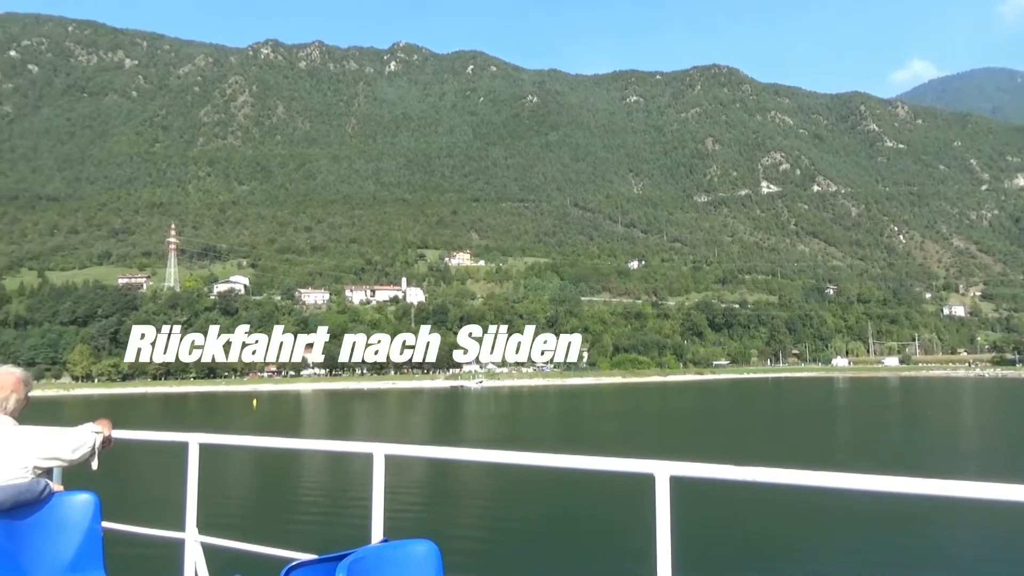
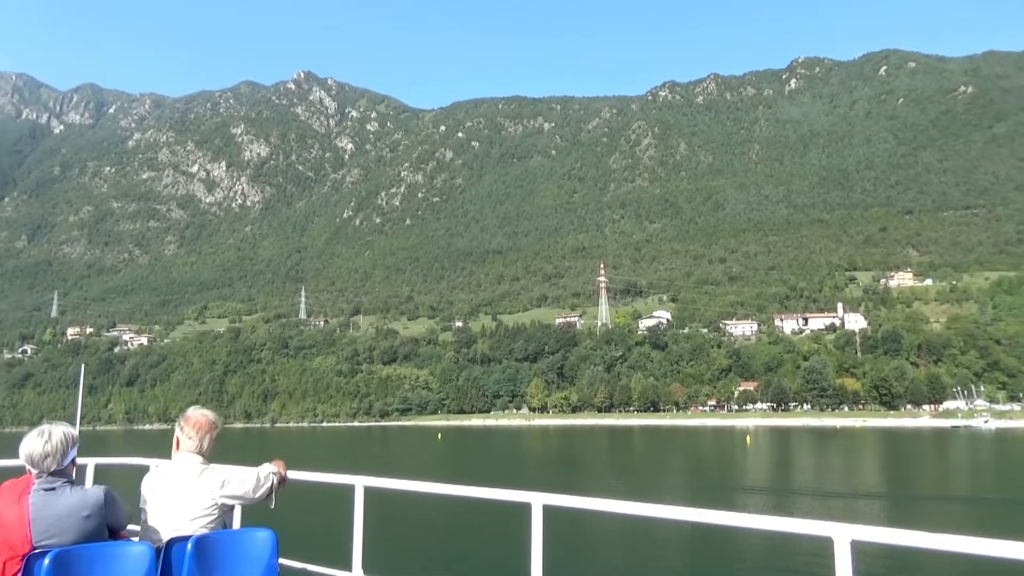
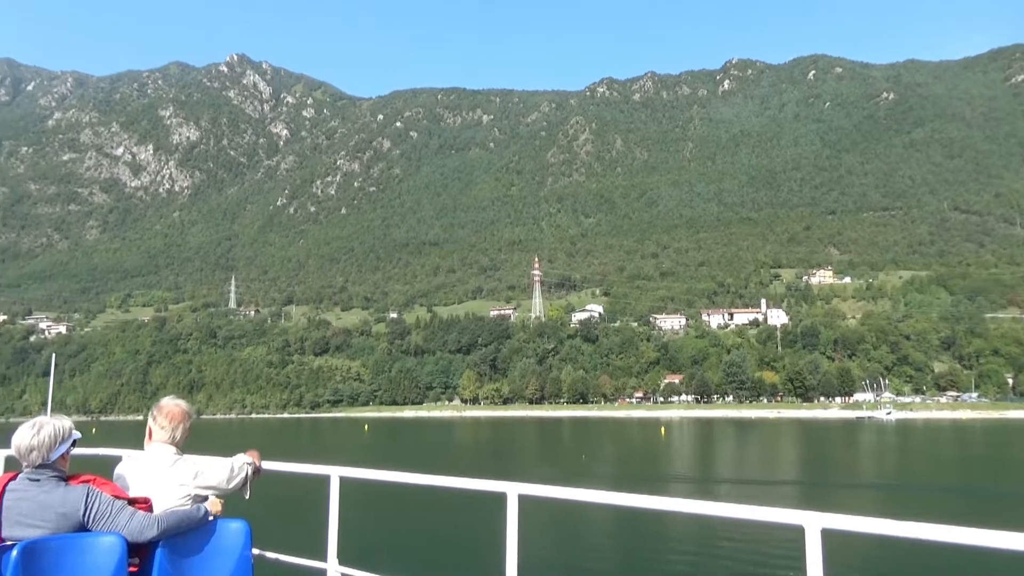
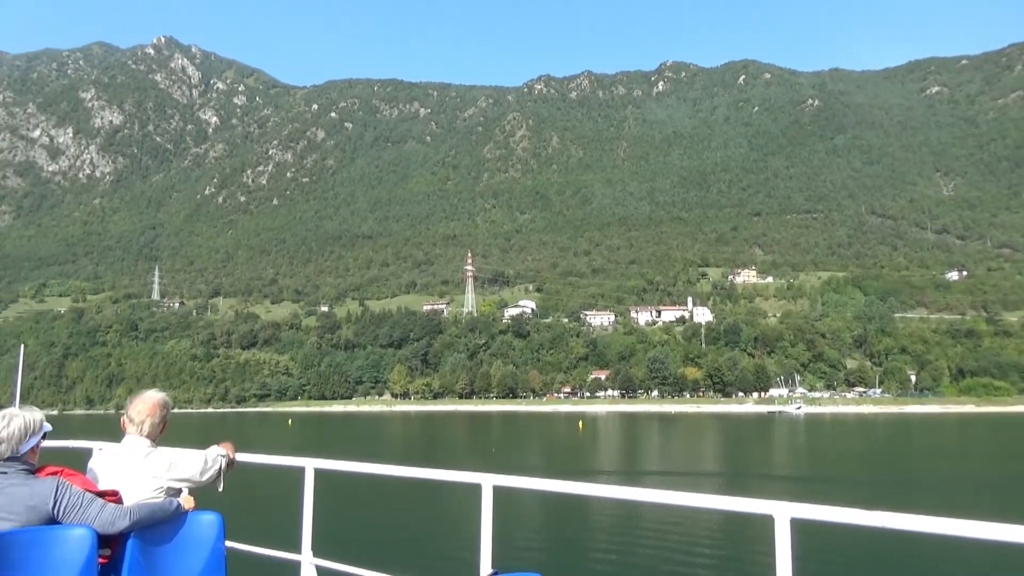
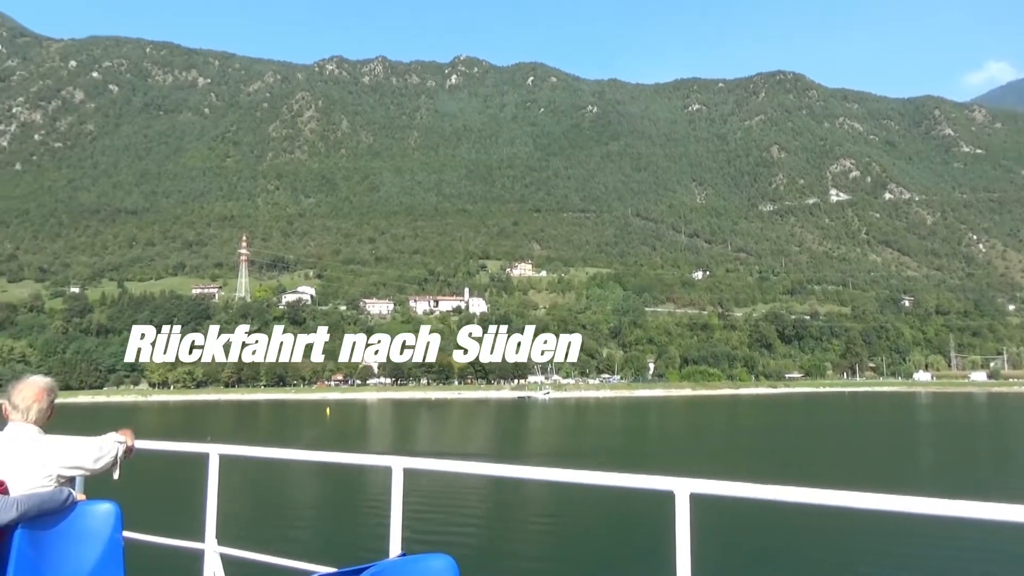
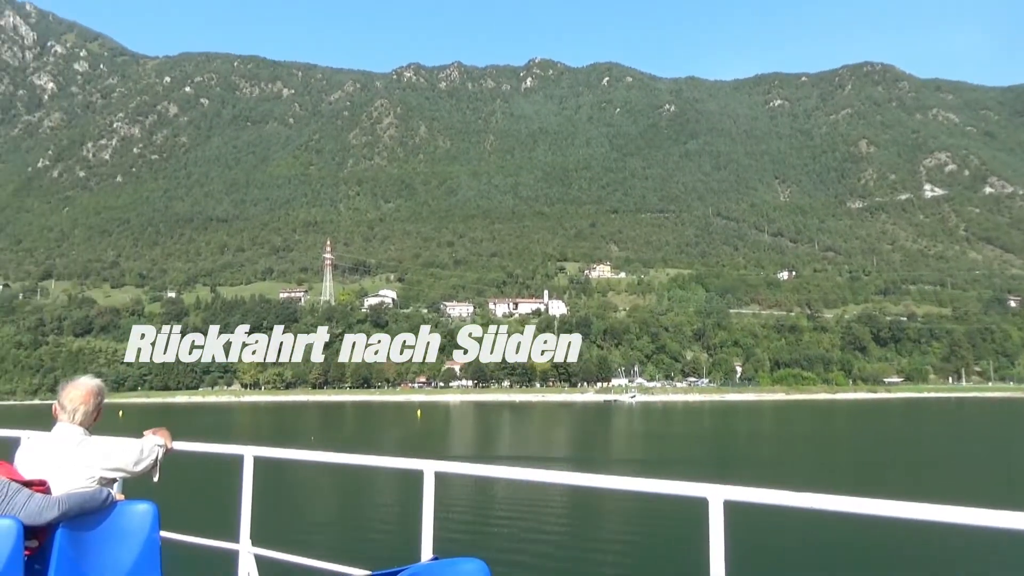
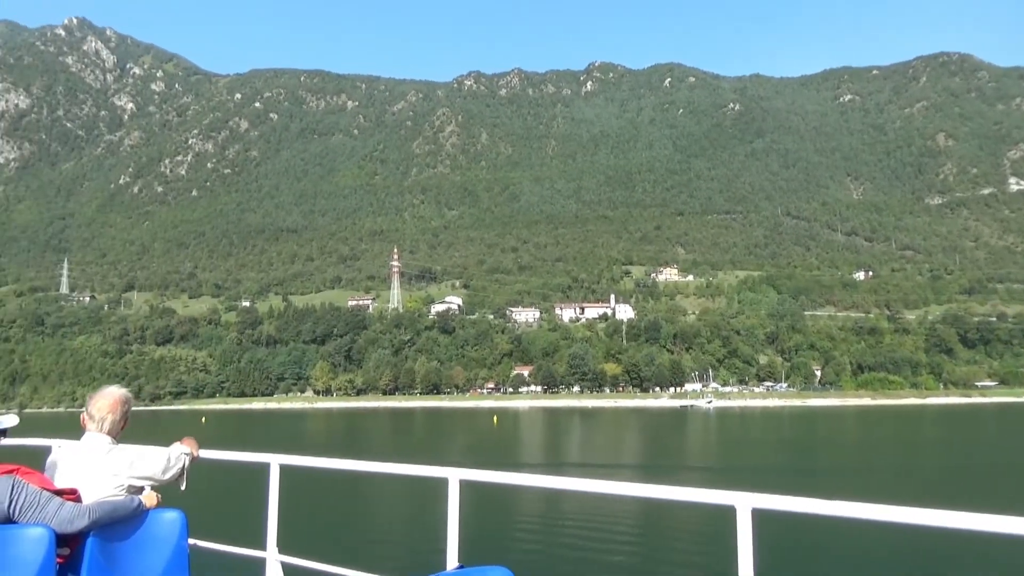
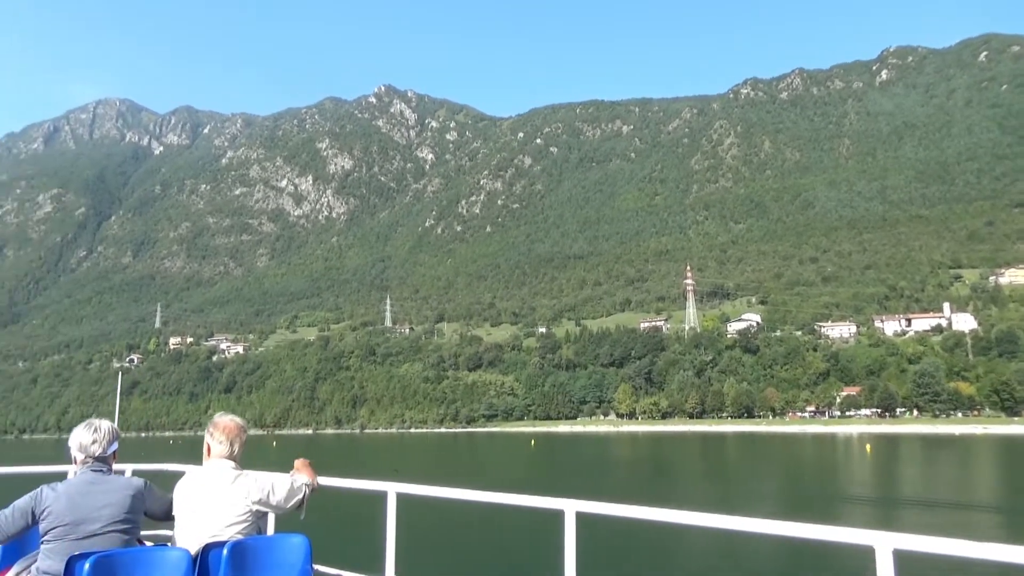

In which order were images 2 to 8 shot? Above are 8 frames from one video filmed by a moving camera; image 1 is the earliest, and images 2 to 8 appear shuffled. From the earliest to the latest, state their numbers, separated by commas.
5, 6, 7, 4, 3, 2, 8
